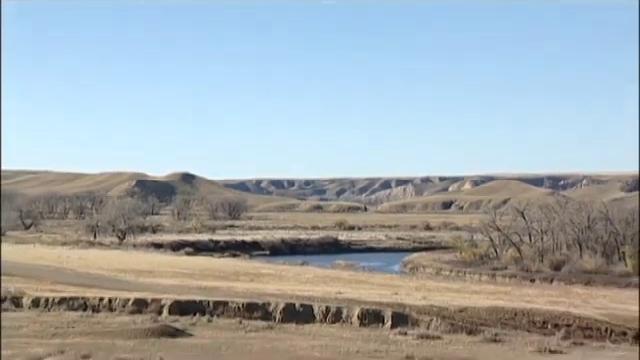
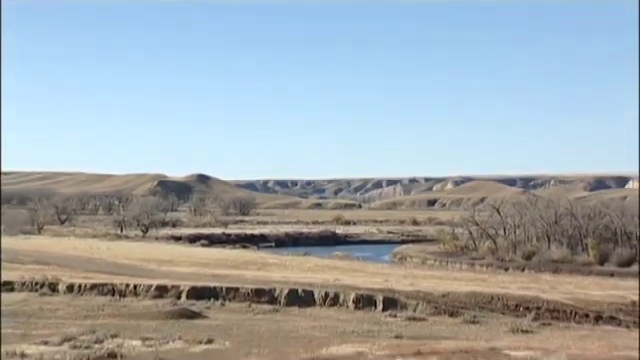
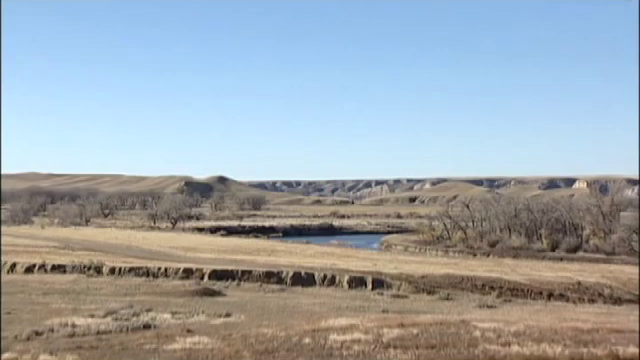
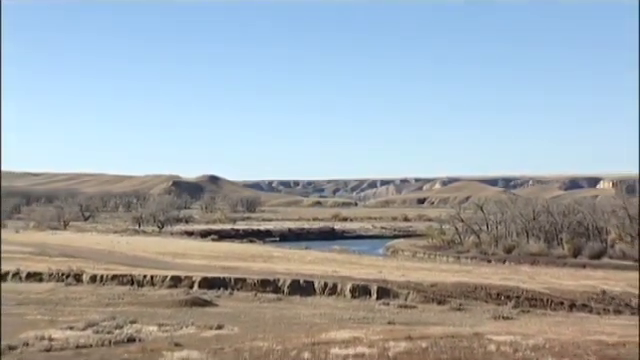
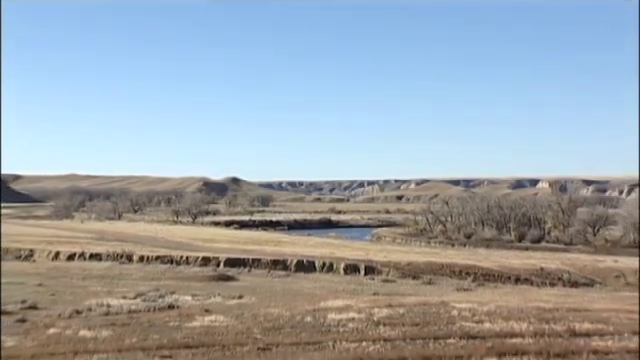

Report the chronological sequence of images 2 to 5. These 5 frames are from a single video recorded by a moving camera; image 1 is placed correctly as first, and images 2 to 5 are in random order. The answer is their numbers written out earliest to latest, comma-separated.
2, 4, 3, 5
